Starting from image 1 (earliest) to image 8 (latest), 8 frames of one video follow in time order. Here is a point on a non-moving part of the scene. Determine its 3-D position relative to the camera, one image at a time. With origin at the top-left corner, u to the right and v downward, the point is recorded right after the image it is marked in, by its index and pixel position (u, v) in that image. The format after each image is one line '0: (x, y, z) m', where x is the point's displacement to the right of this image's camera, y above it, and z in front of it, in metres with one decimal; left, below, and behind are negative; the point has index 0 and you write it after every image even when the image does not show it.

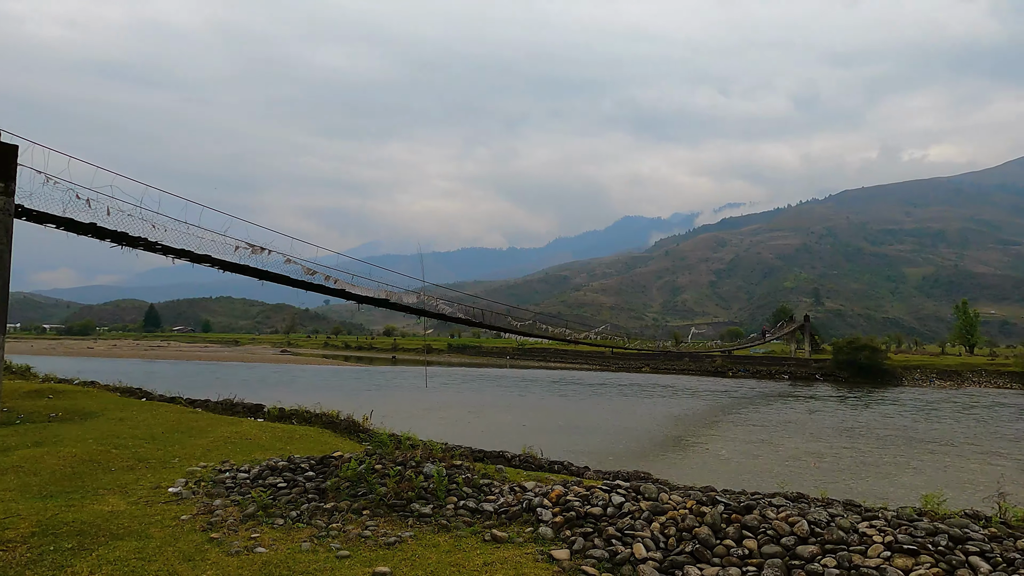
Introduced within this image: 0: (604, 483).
0: (+1.0, -2.1, +7.2) m
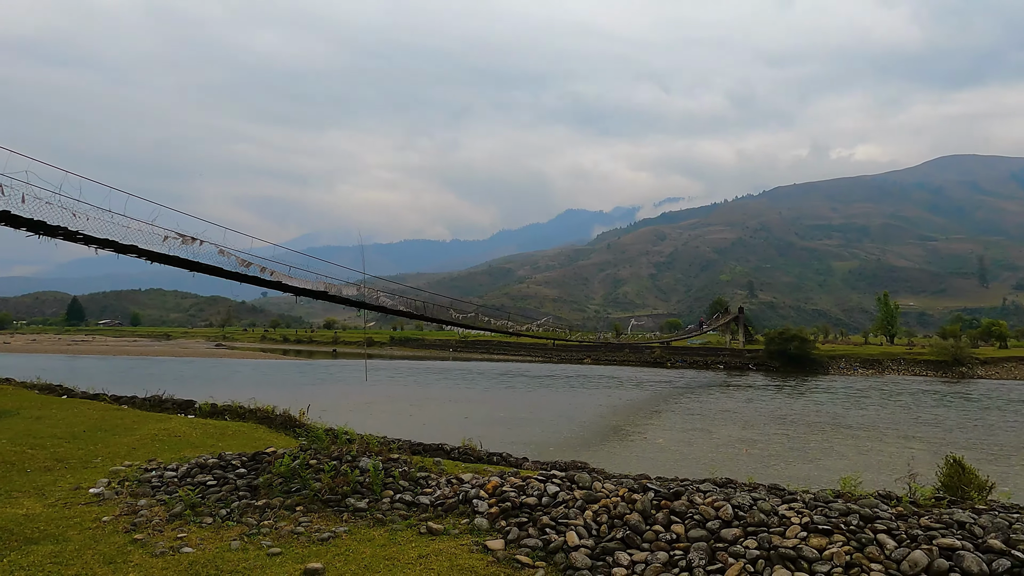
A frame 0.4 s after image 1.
0: (+0.3, -2.0, +7.3) m
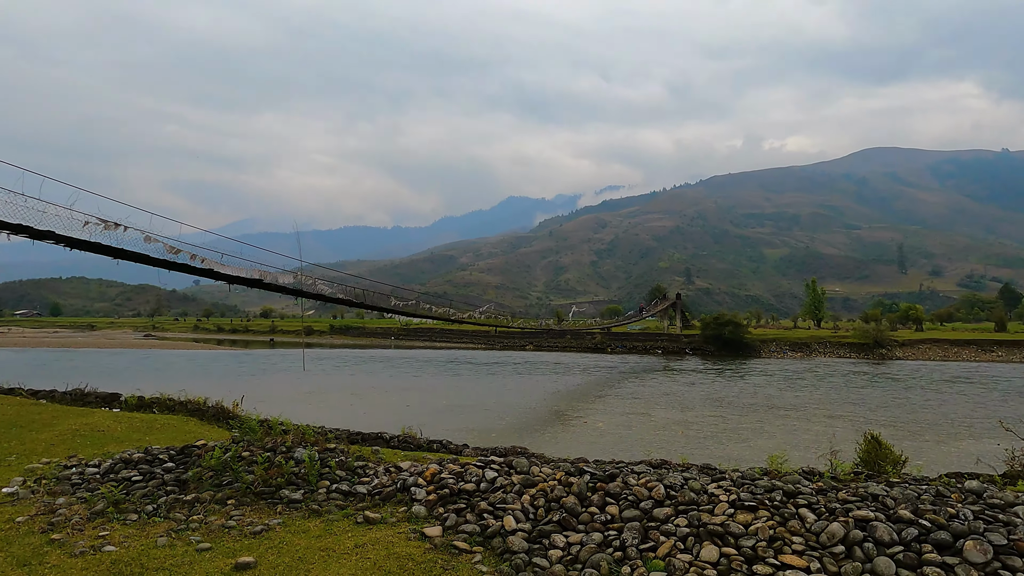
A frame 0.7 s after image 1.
0: (-0.4, -1.9, +7.3) m
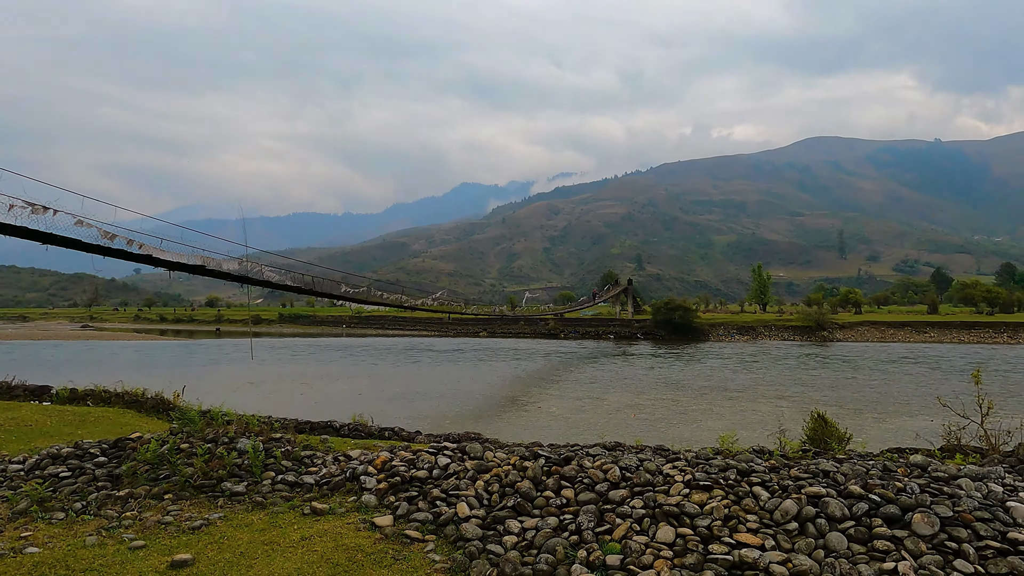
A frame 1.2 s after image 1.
0: (-0.9, -1.7, +7.1) m
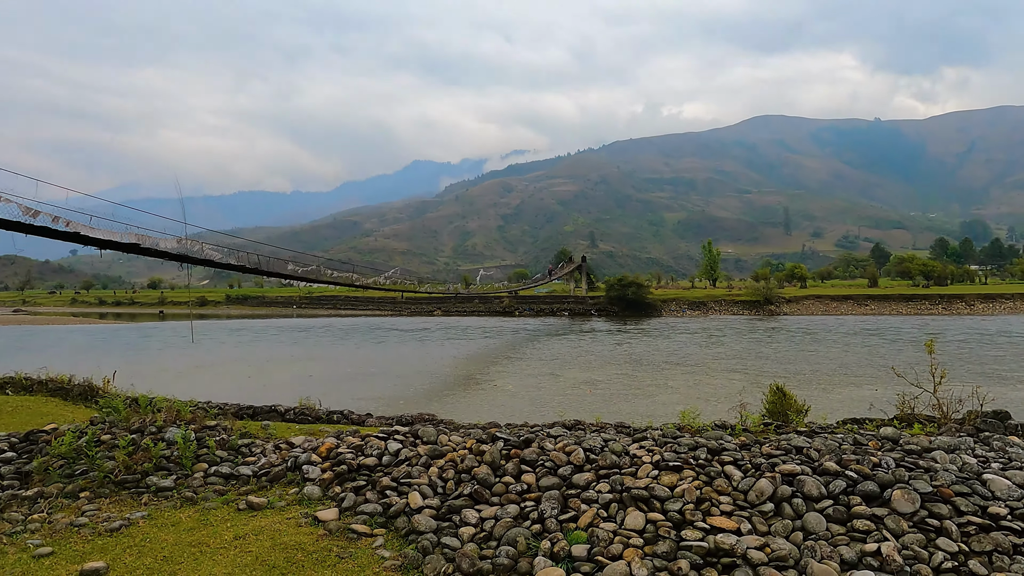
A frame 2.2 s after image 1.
0: (-1.3, -1.4, +6.7) m
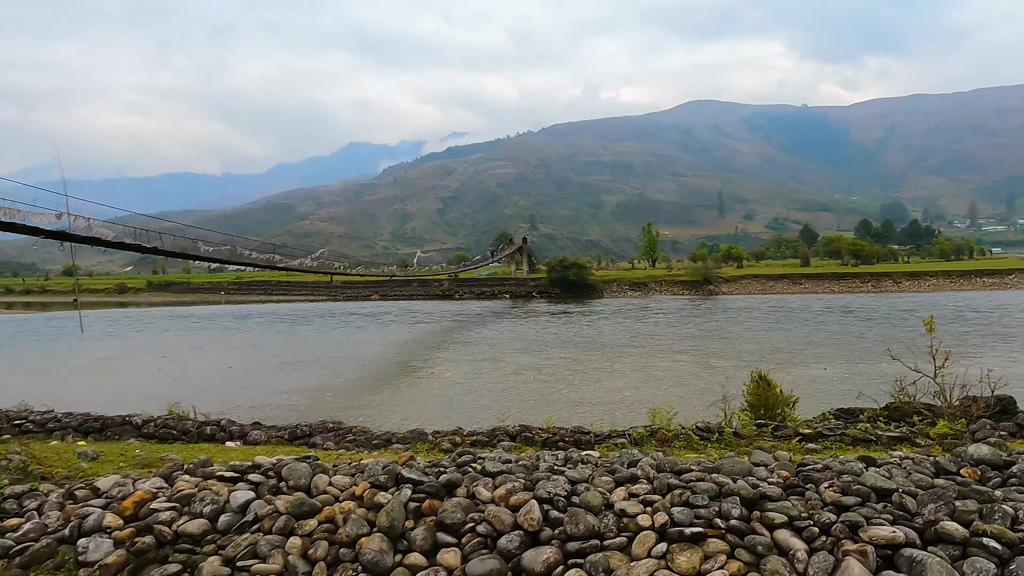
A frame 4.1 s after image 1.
0: (-1.8, -1.2, +4.5) m
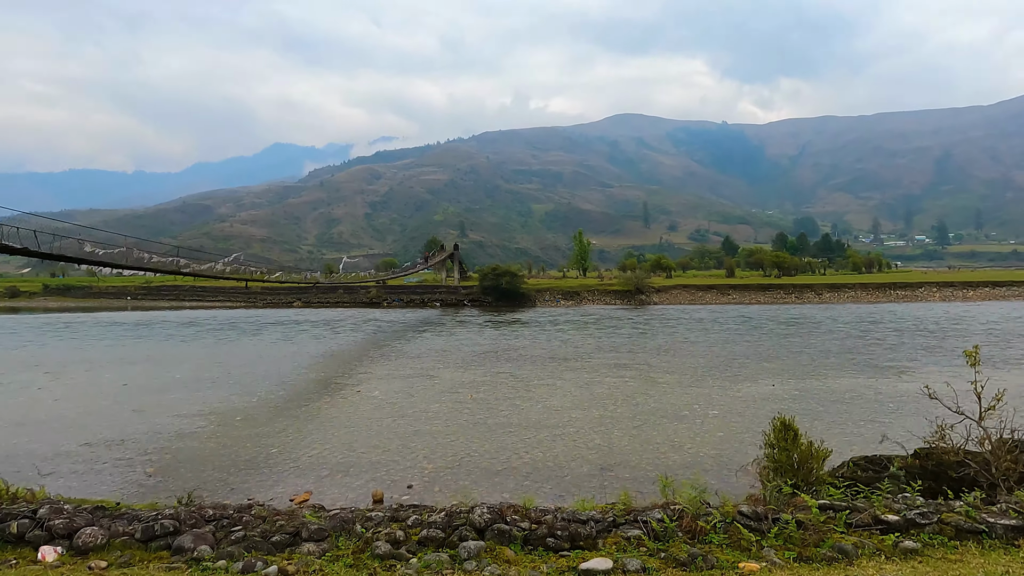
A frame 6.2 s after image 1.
0: (-1.8, -1.3, +2.1) m
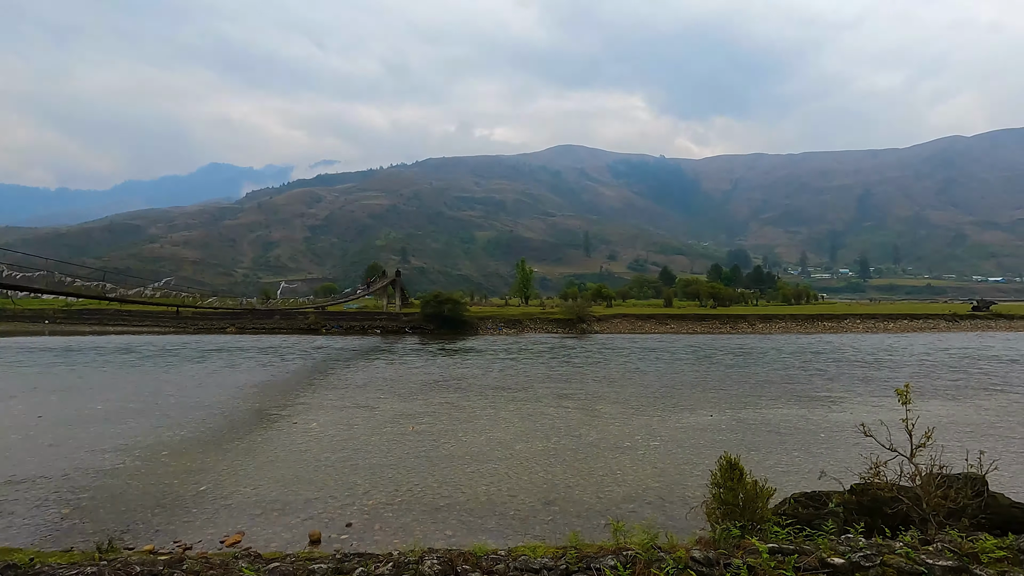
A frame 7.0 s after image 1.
0: (-1.9, -1.5, +1.9) m
